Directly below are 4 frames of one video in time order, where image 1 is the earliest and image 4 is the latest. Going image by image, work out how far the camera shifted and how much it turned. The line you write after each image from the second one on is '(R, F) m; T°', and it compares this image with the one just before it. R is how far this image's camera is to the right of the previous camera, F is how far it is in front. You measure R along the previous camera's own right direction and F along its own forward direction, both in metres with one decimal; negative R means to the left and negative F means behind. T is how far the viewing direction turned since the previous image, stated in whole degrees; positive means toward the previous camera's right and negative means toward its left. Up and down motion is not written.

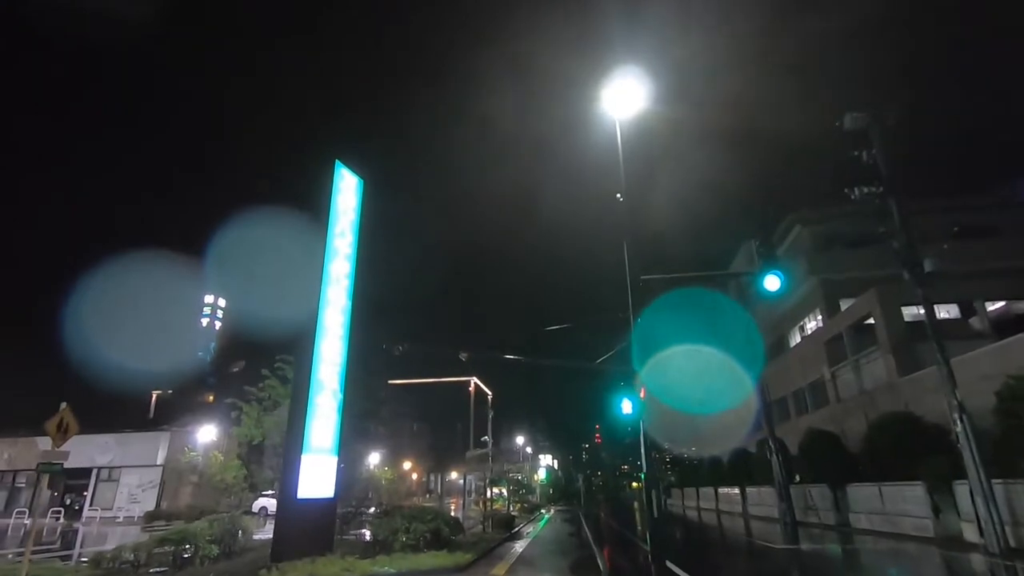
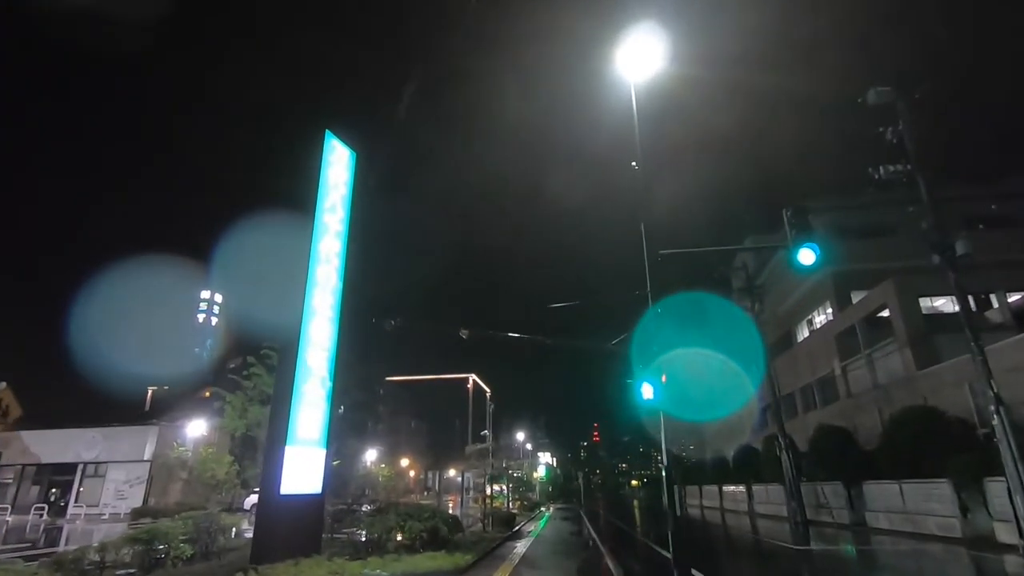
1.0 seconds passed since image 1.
(-0.1, +1.1) m; 0°
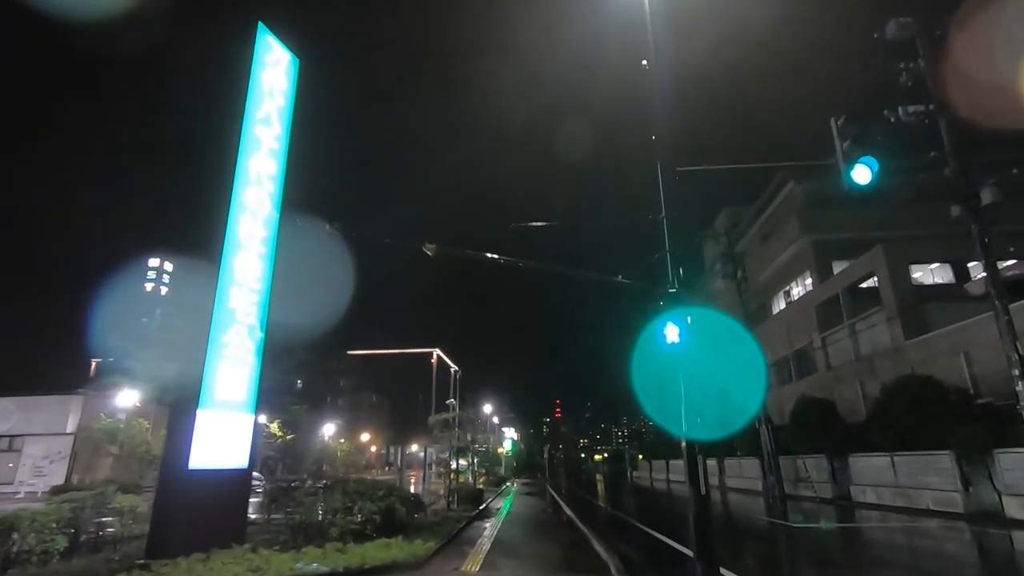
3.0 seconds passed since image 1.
(-0.2, +2.2) m; +3°
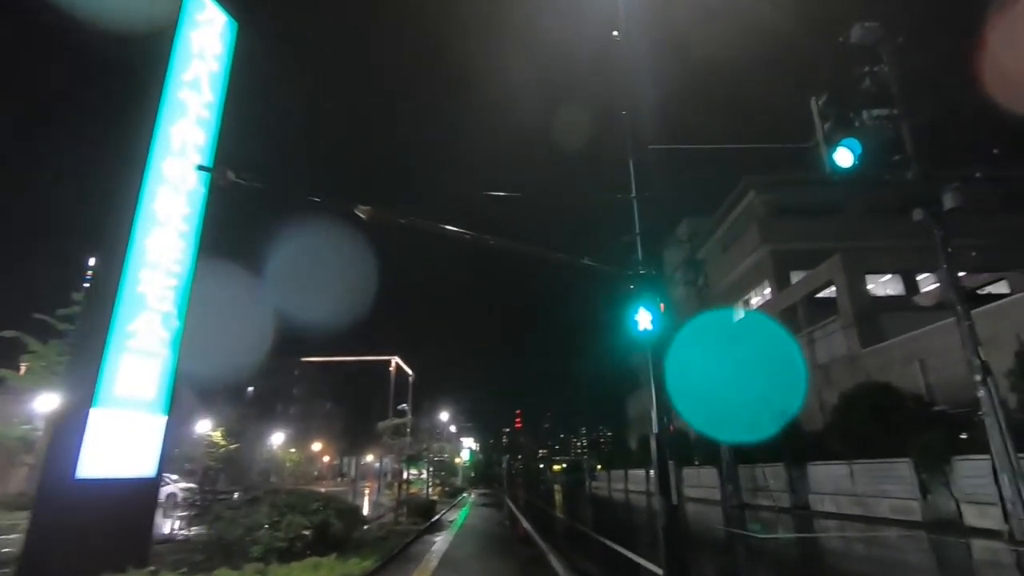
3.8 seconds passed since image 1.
(+0.1, +0.8) m; +4°
